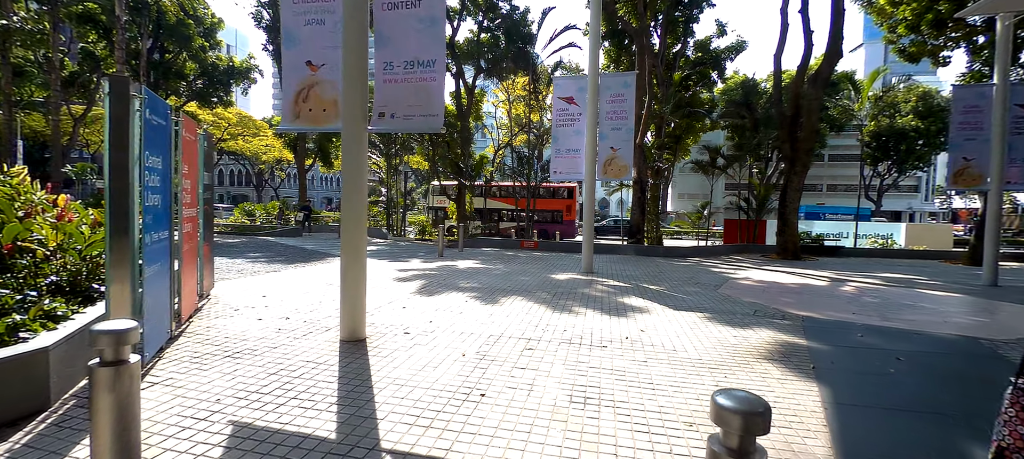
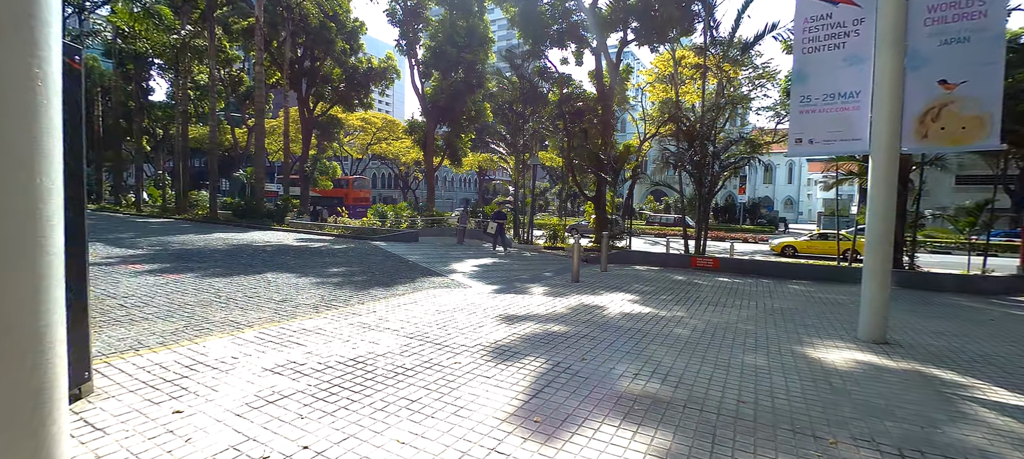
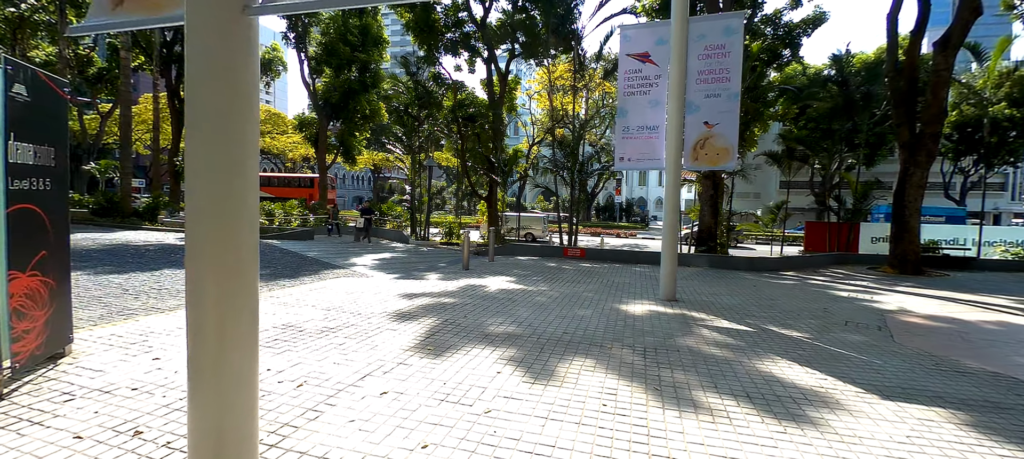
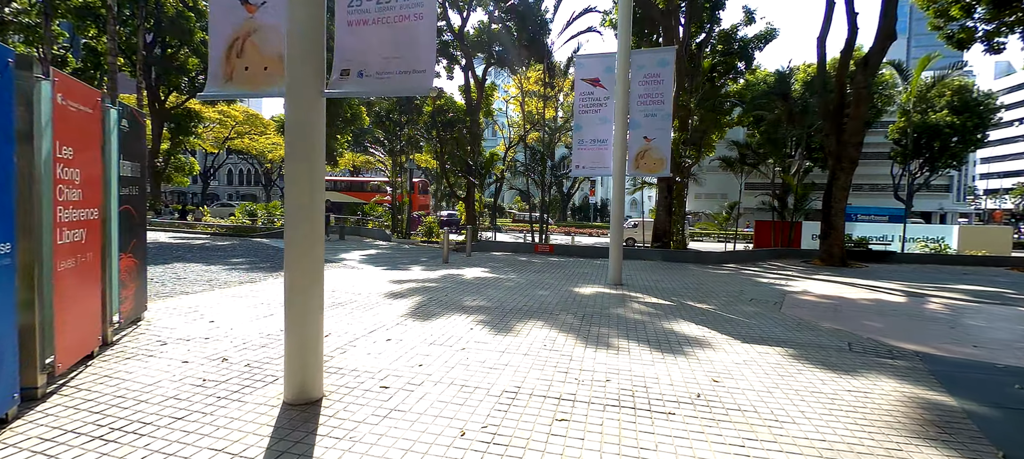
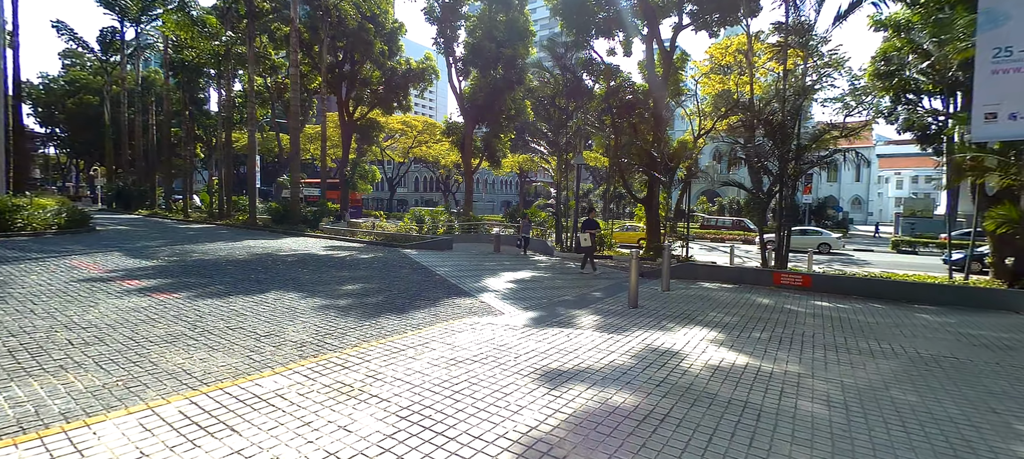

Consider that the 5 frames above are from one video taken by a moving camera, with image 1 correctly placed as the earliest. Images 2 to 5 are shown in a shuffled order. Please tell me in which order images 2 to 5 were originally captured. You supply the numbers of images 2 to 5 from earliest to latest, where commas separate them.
4, 3, 2, 5
